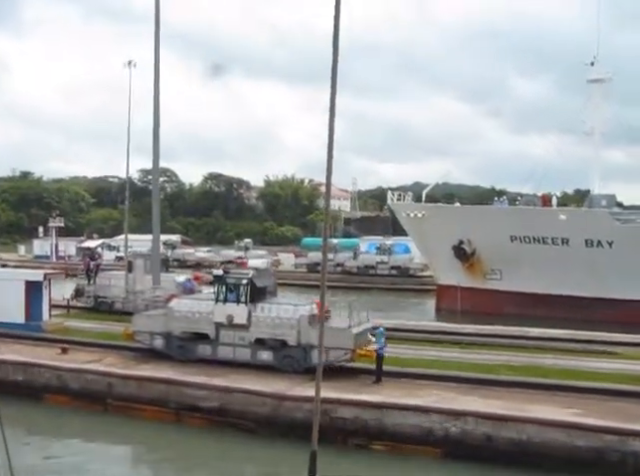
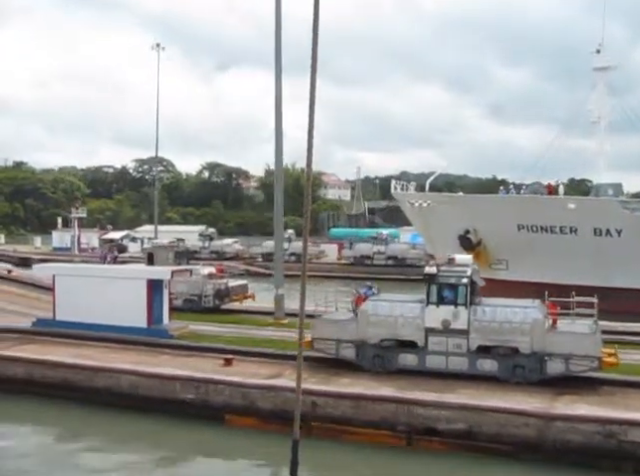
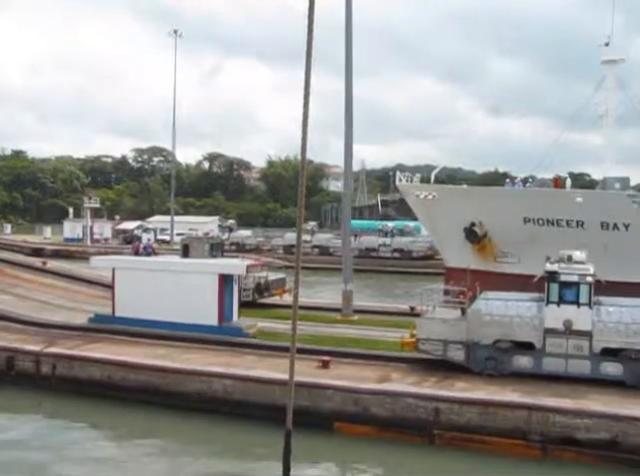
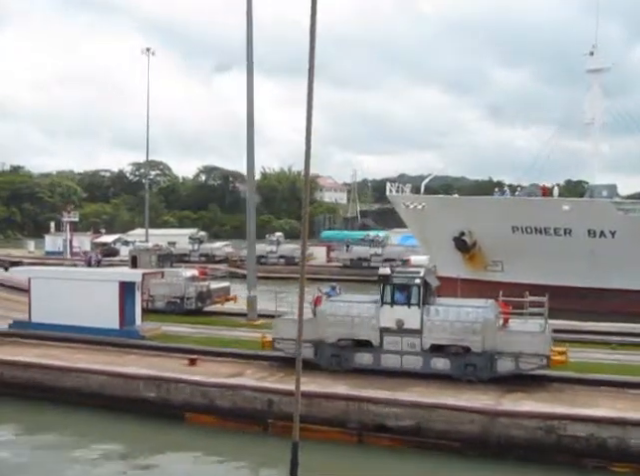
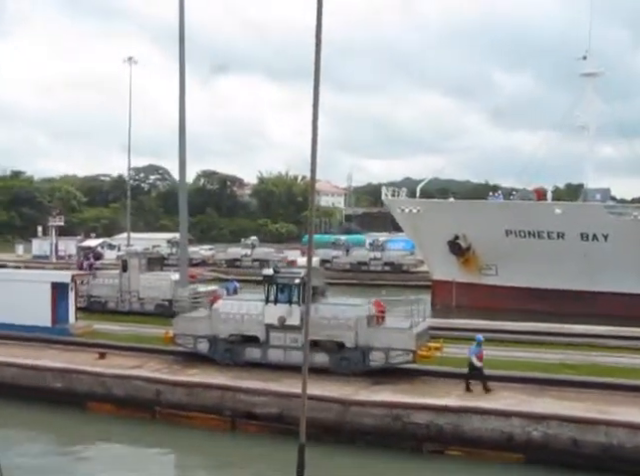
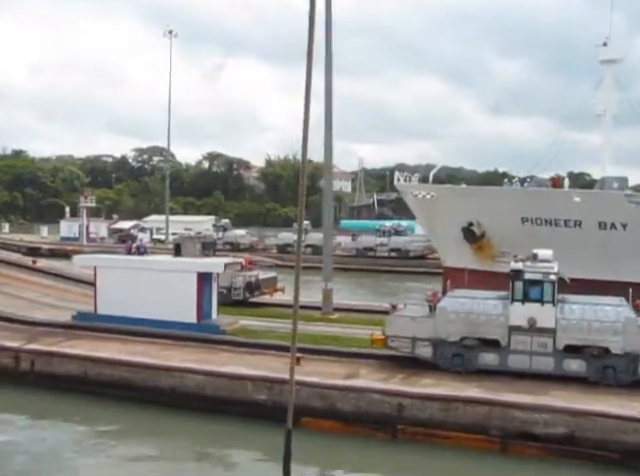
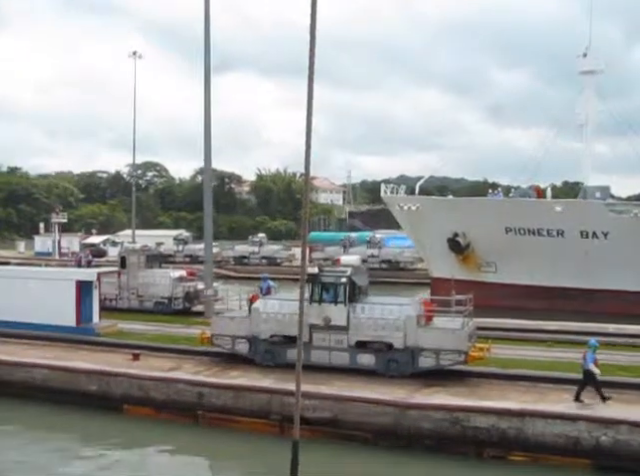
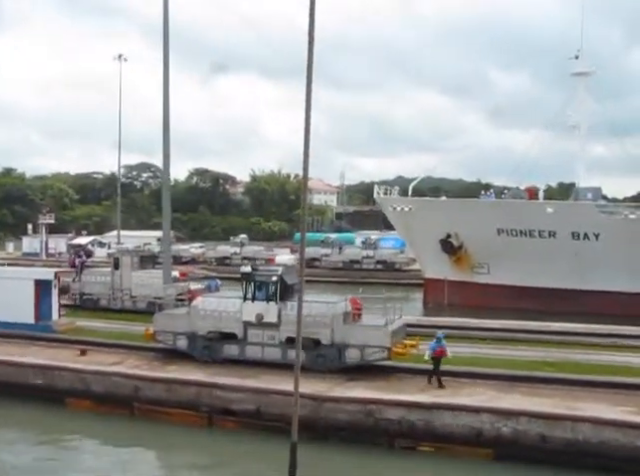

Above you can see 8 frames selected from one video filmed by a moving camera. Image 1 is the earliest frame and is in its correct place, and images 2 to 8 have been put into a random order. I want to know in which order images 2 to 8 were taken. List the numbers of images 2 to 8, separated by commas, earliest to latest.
8, 5, 7, 4, 2, 6, 3
